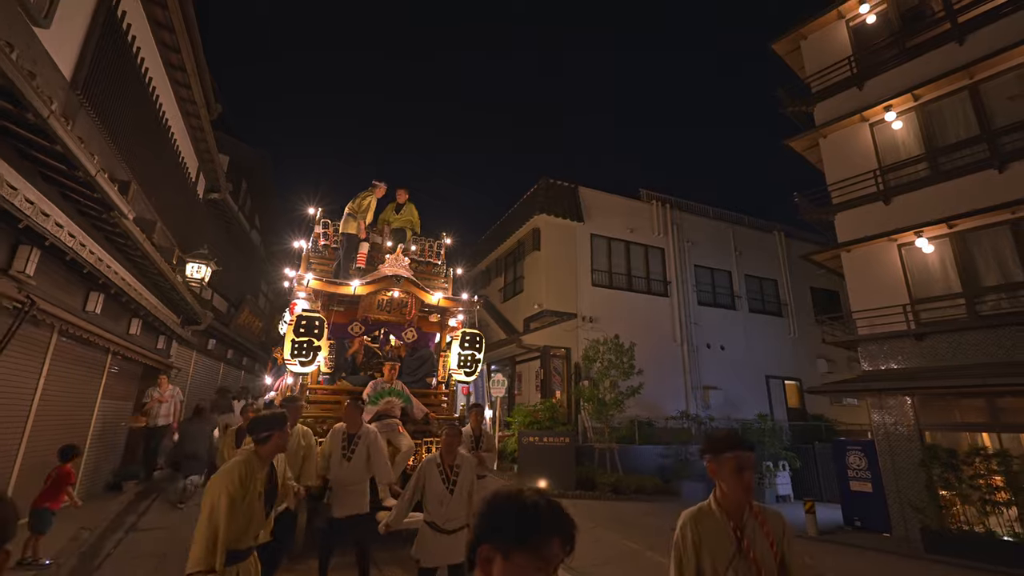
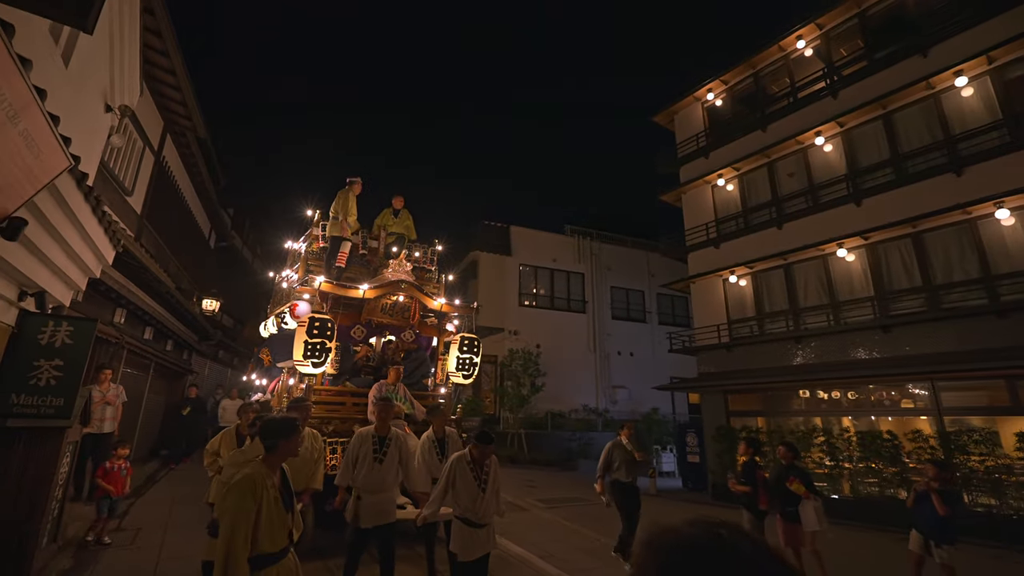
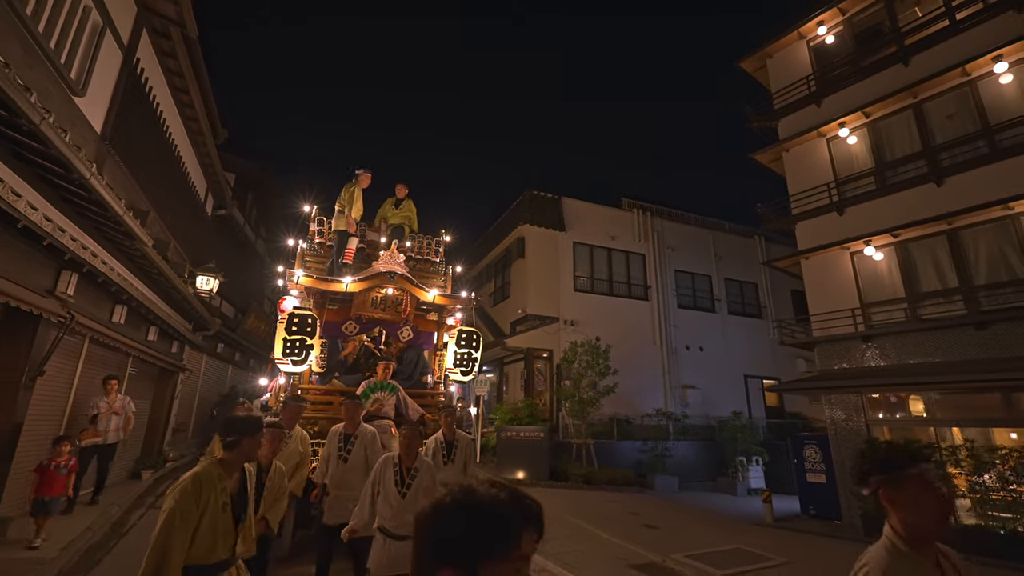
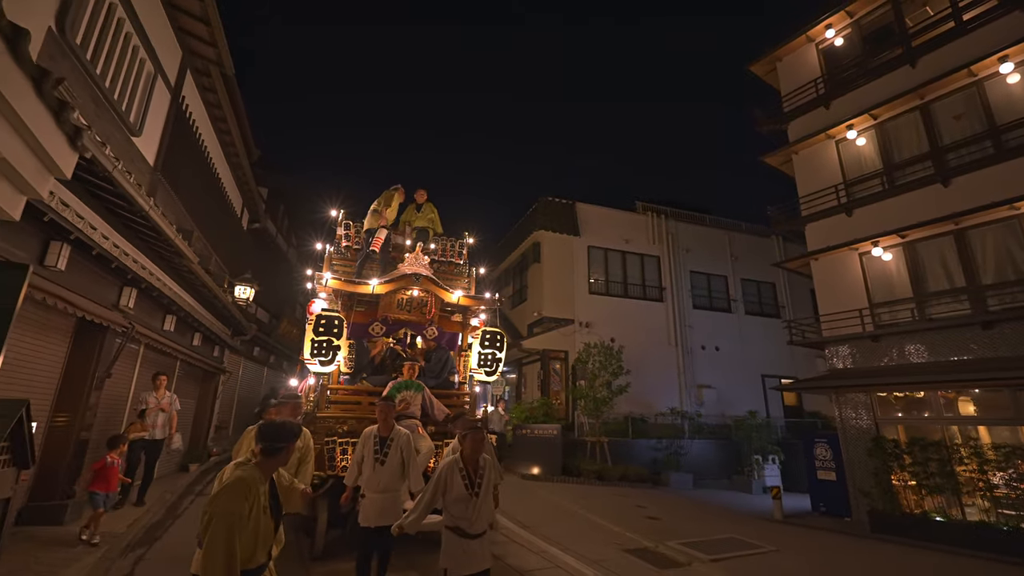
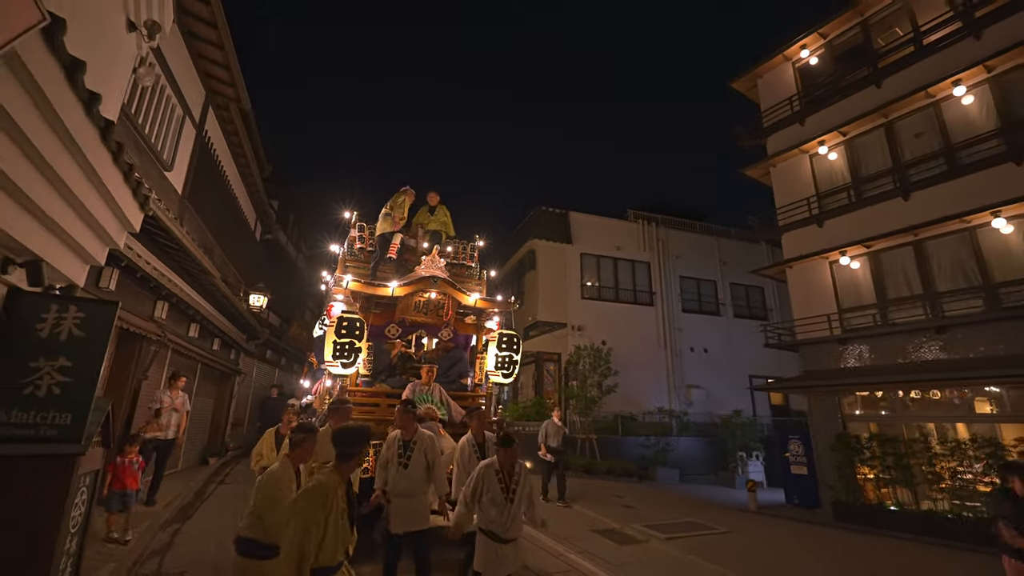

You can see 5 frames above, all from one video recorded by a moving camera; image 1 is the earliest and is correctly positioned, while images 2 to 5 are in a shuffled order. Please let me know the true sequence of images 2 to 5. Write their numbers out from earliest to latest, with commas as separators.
3, 4, 5, 2
